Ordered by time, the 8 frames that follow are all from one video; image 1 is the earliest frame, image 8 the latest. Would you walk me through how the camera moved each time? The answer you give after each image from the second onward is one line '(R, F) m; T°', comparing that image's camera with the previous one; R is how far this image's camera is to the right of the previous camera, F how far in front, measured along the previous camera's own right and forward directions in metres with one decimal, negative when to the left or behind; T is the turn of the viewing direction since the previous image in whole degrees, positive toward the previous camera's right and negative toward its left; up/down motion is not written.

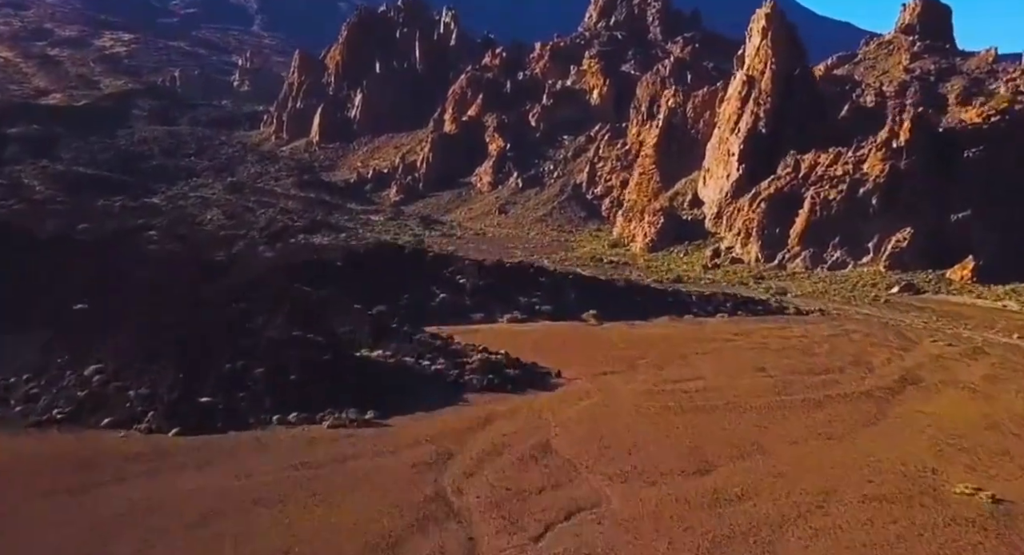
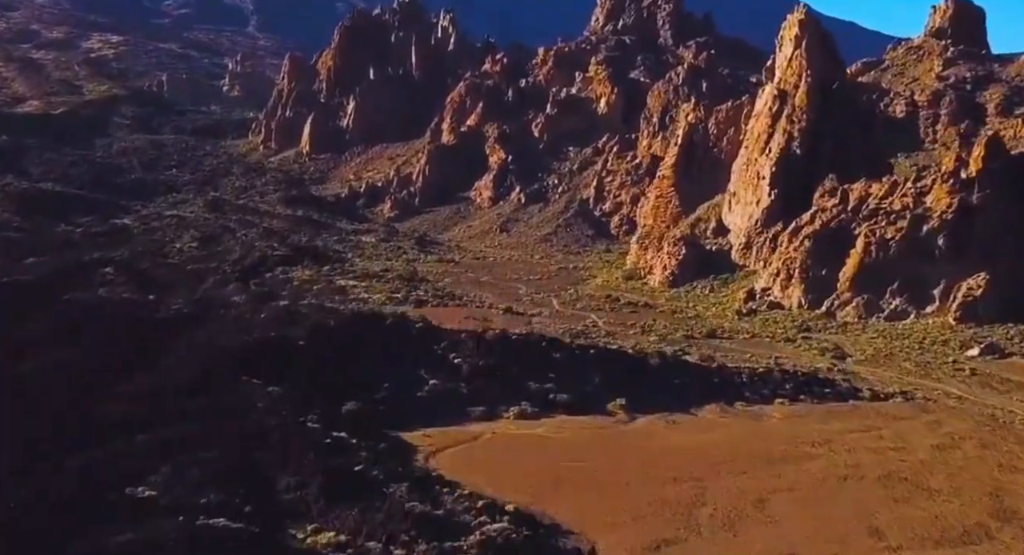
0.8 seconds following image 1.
(-0.1, +4.6) m; 0°
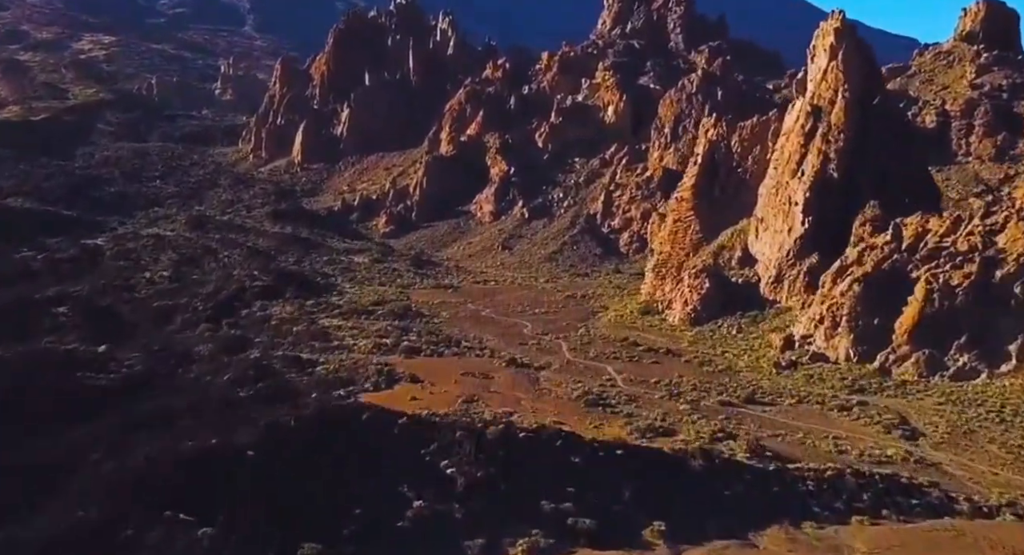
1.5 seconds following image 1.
(-0.1, +3.9) m; 0°
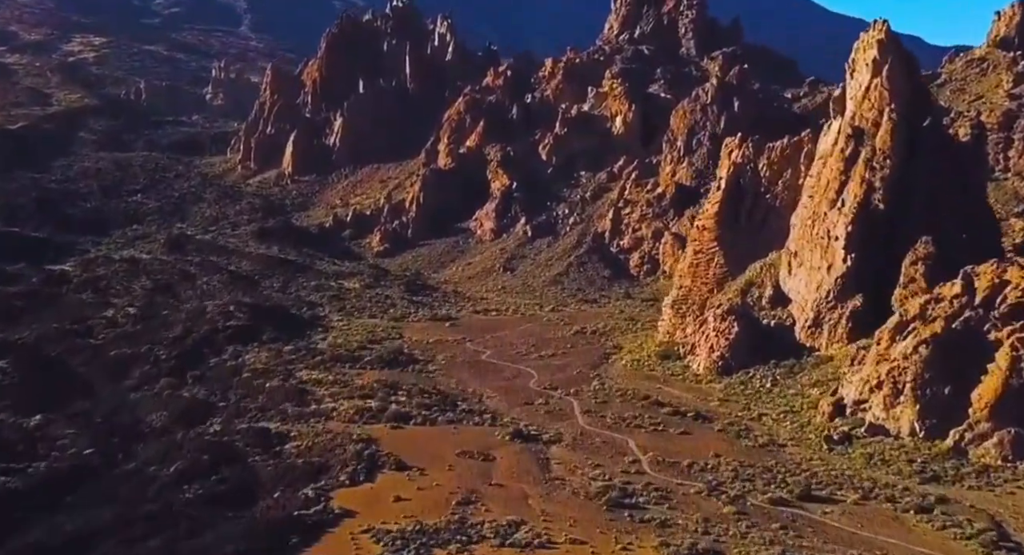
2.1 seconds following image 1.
(-0.1, +3.9) m; 0°
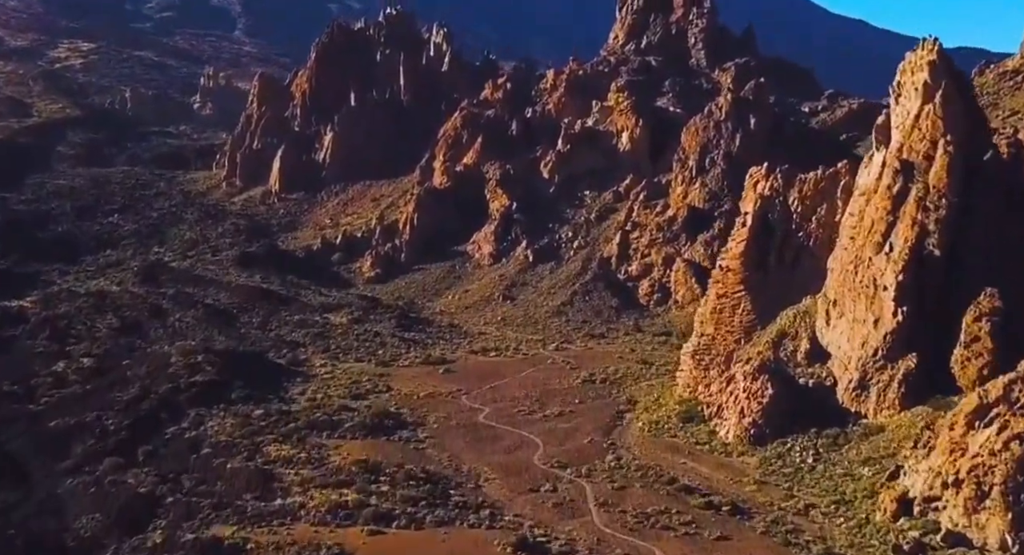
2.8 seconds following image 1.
(-0.1, +3.9) m; 0°
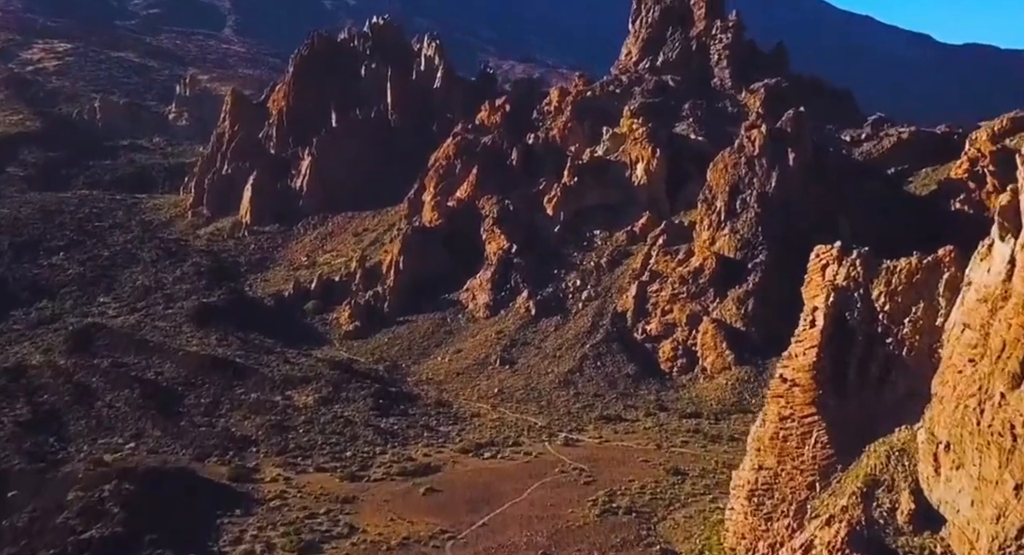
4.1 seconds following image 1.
(0.0, +7.5) m; 0°
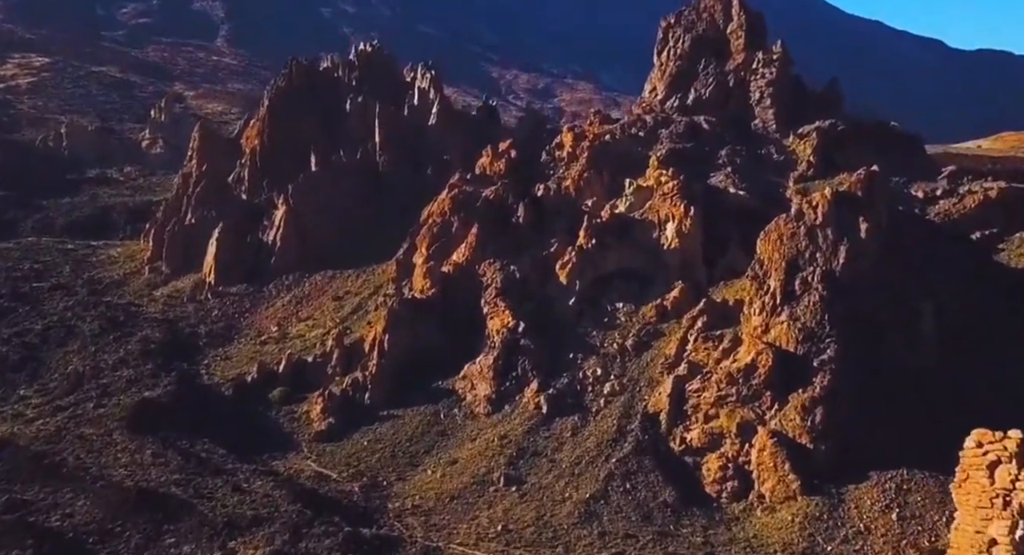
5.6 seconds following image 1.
(-0.1, +8.7) m; 0°
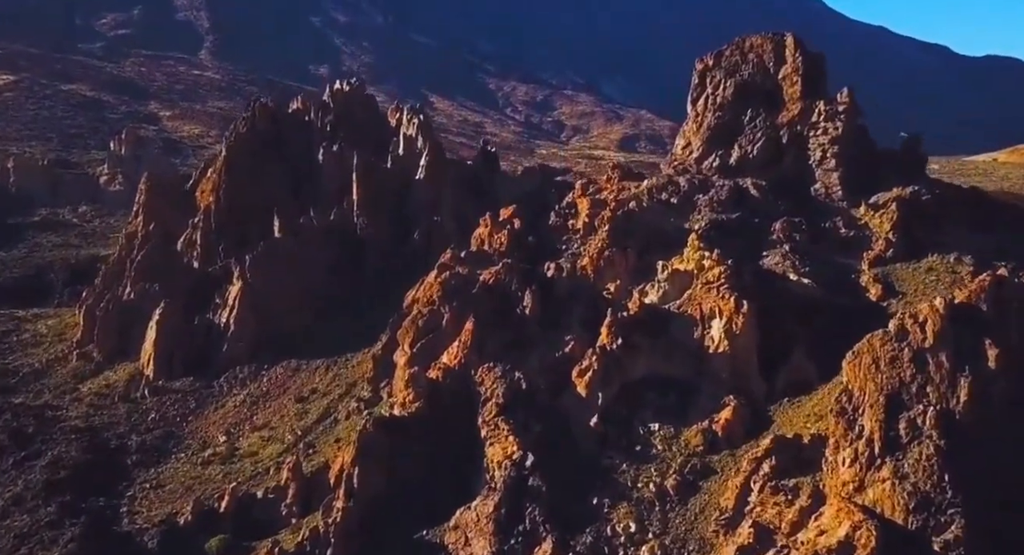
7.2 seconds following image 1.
(-0.2, +9.7) m; 0°
